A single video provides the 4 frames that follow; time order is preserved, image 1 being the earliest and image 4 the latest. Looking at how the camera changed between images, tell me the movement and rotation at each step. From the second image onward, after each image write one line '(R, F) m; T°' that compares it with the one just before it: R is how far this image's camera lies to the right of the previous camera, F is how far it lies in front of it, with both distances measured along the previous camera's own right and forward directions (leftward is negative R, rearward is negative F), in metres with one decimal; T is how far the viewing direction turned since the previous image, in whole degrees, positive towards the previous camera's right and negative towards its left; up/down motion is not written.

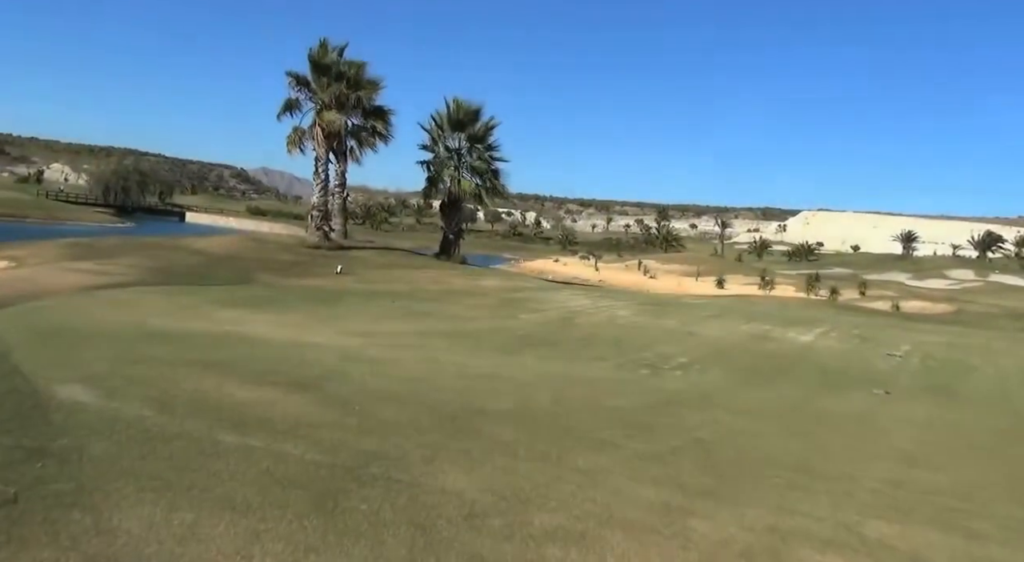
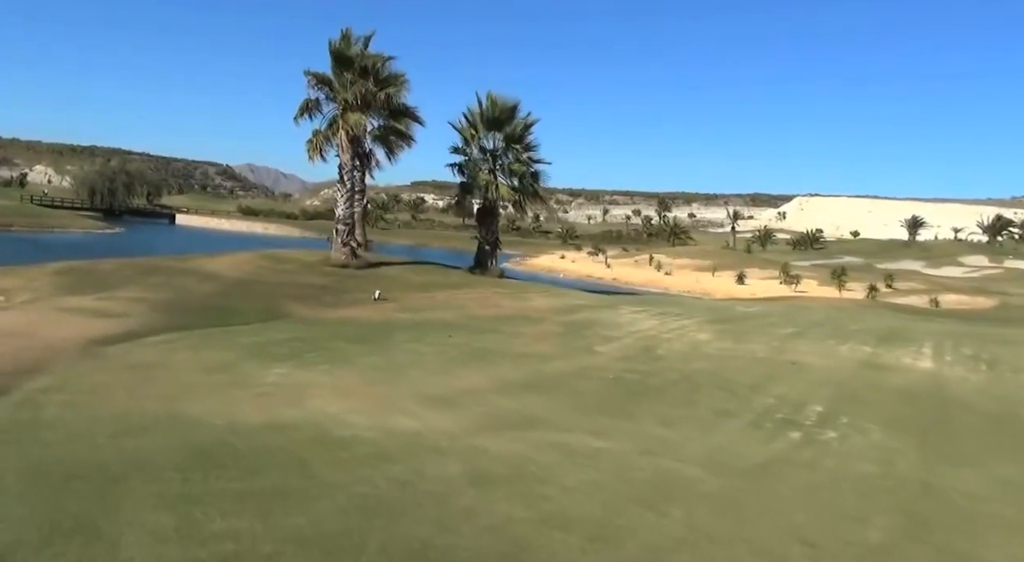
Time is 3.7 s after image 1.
(-1.2, +1.6) m; +1°
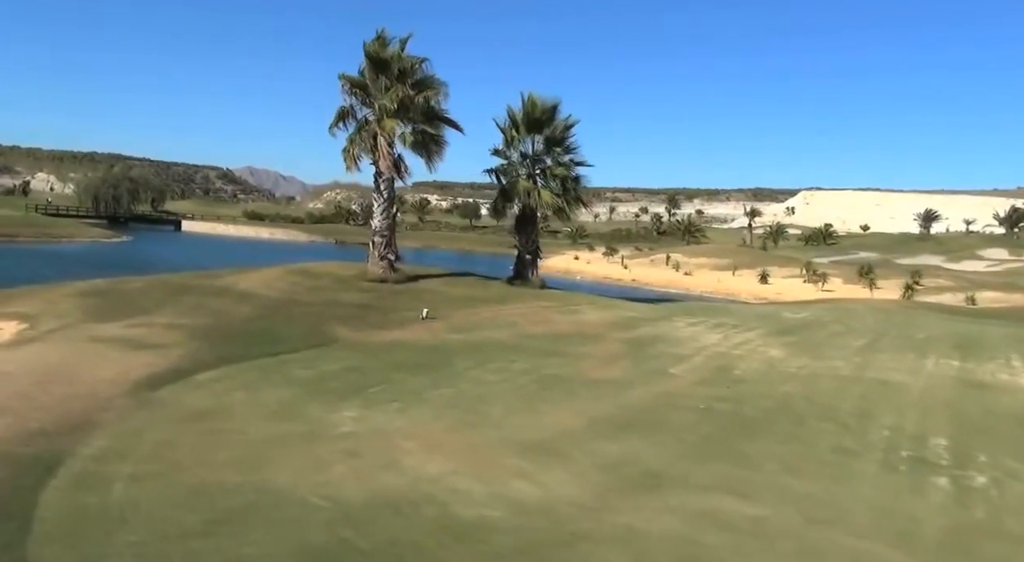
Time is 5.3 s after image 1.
(-0.9, +0.8) m; 0°
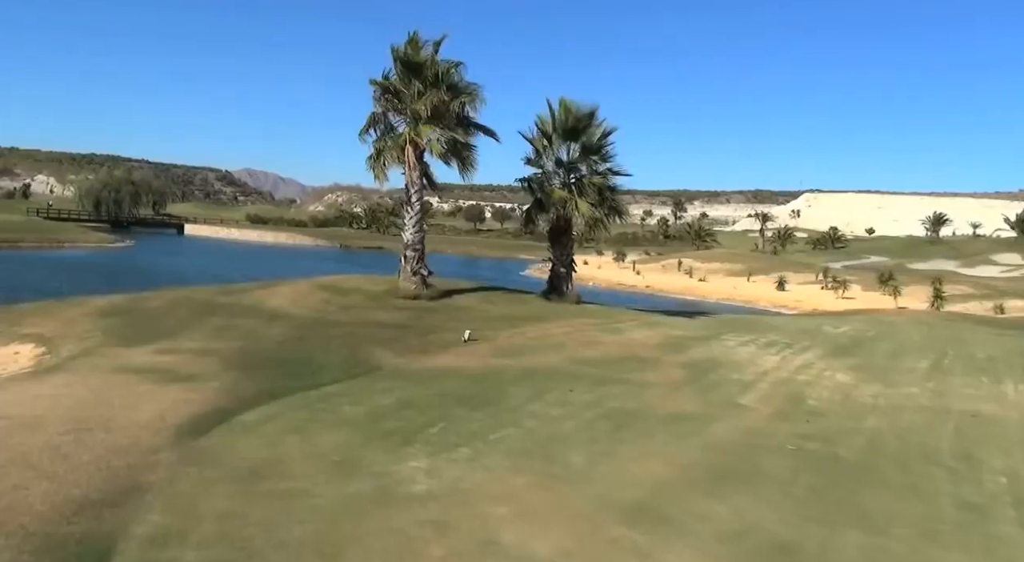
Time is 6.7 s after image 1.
(-0.7, +0.7) m; 0°
